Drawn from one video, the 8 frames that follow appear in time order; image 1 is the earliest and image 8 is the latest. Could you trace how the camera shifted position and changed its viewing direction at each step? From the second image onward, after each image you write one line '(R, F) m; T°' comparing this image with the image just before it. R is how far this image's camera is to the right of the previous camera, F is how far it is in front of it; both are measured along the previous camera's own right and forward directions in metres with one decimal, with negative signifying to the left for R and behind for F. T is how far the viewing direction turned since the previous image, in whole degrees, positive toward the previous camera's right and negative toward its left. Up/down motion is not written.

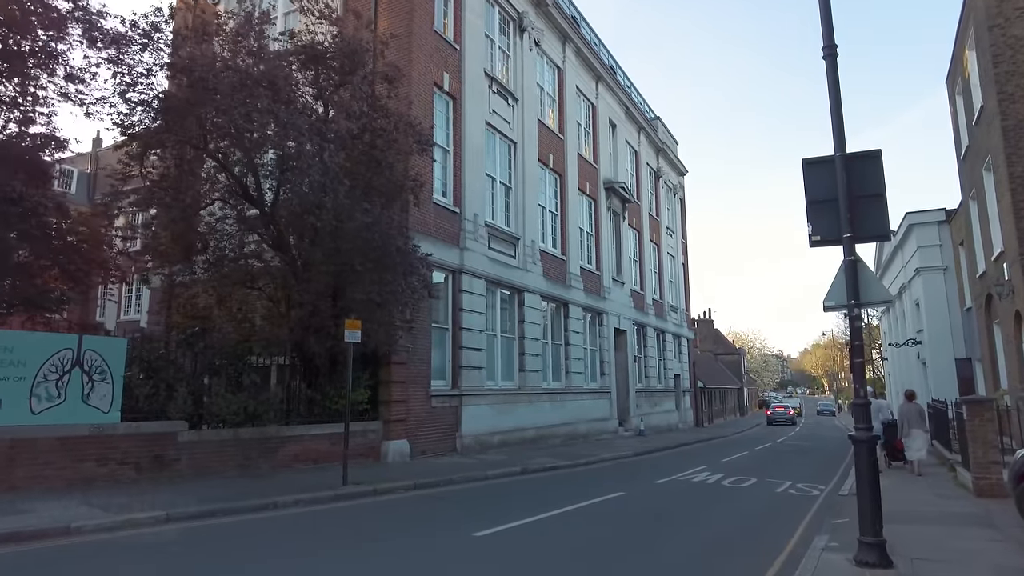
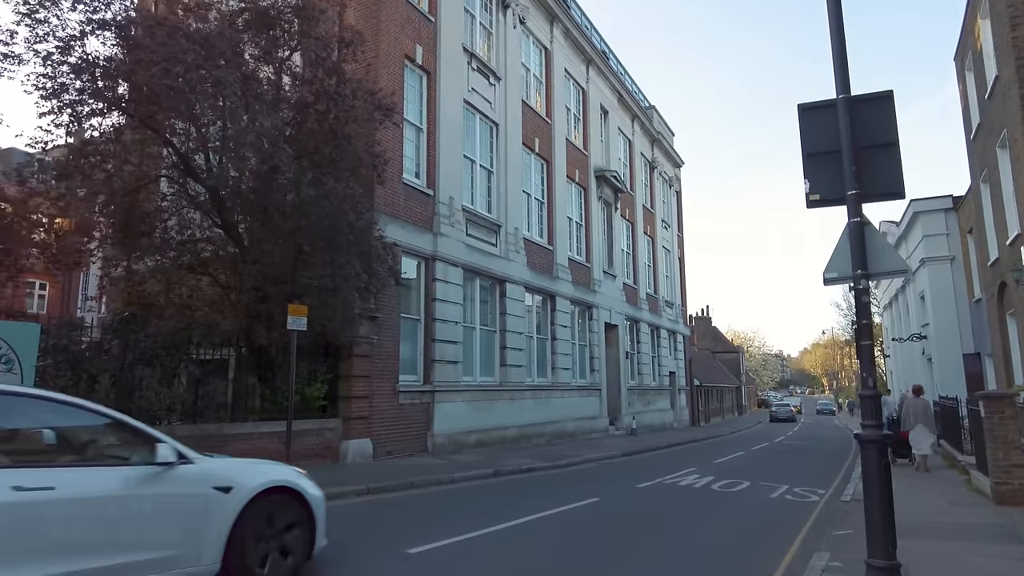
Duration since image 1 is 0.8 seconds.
(+0.5, +1.2) m; 0°
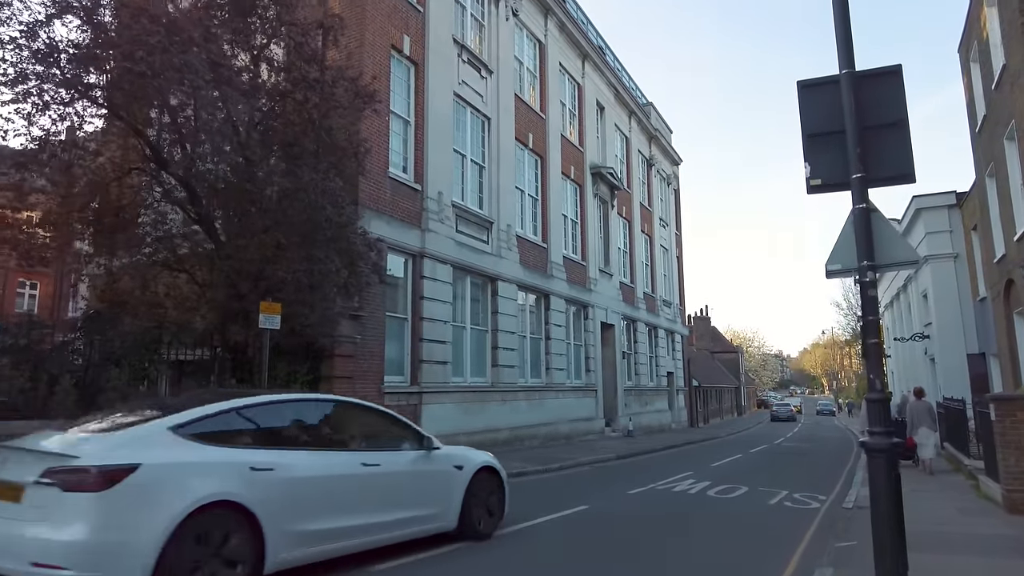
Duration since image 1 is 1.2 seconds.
(+0.2, +0.5) m; 0°
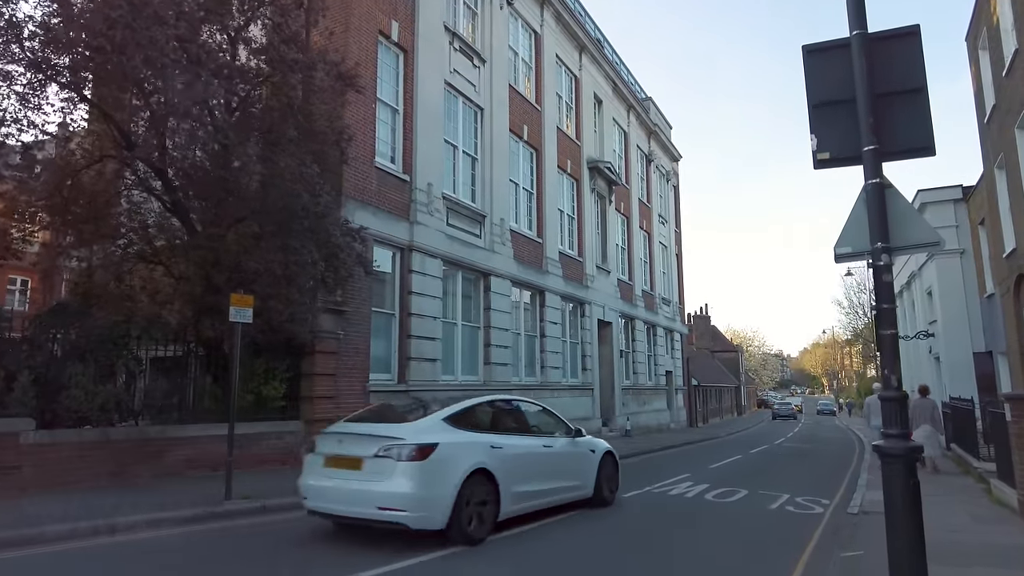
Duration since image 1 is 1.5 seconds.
(+0.2, +0.6) m; 0°
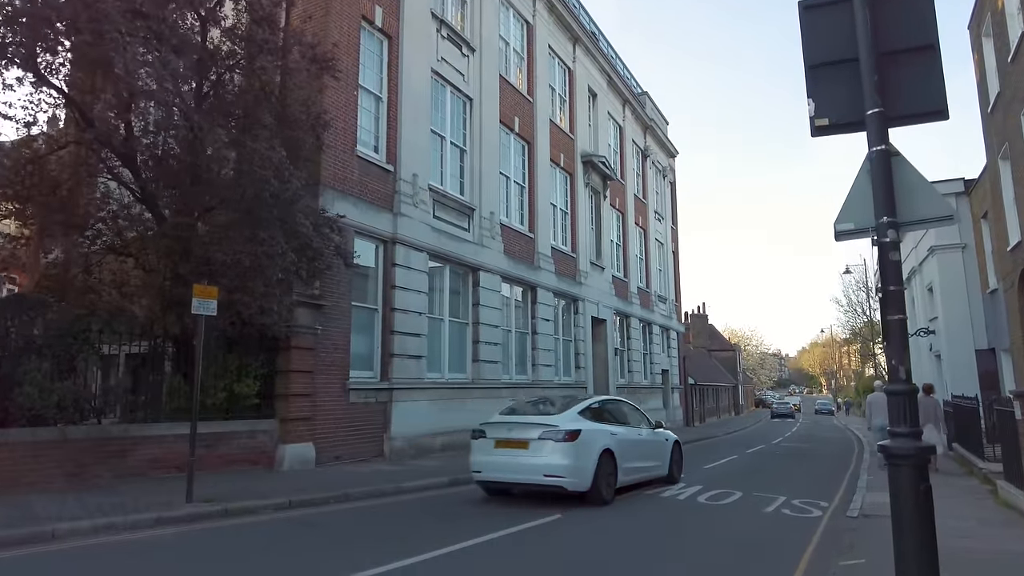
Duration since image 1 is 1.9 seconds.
(+0.2, +0.5) m; 0°
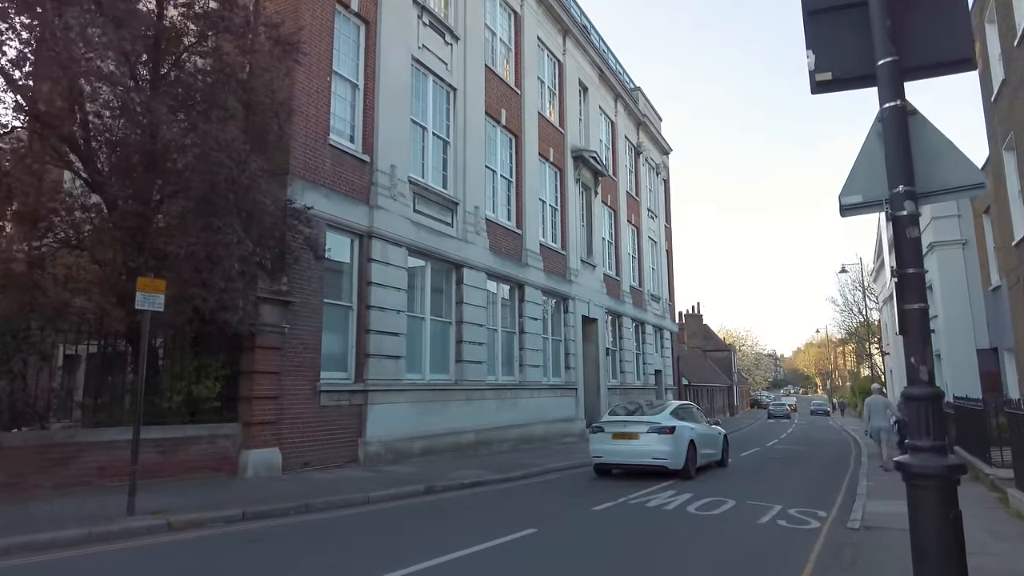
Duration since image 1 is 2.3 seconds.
(+0.3, +0.7) m; 0°
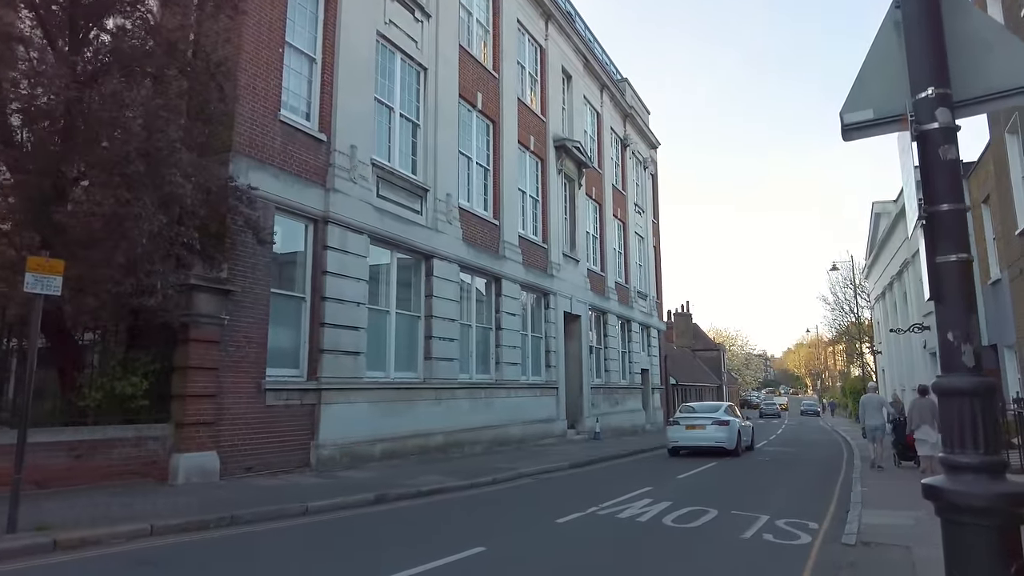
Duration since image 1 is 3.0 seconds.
(+0.4, +1.0) m; +1°
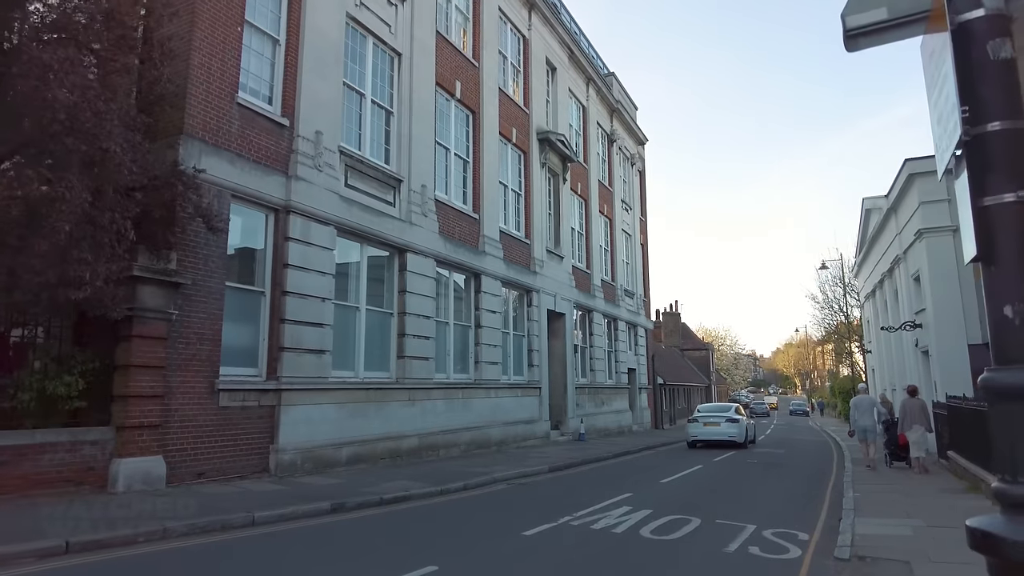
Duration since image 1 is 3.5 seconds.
(+0.3, +0.7) m; +1°
